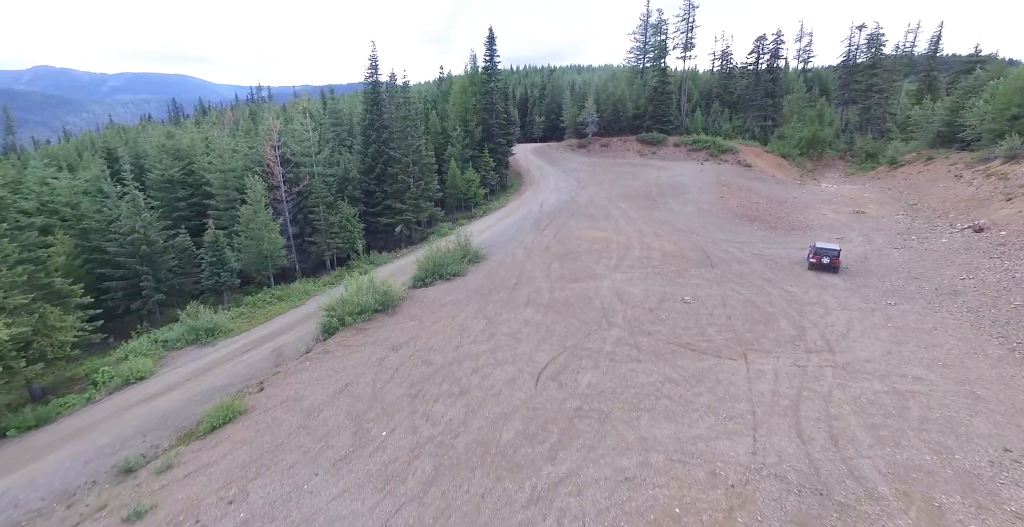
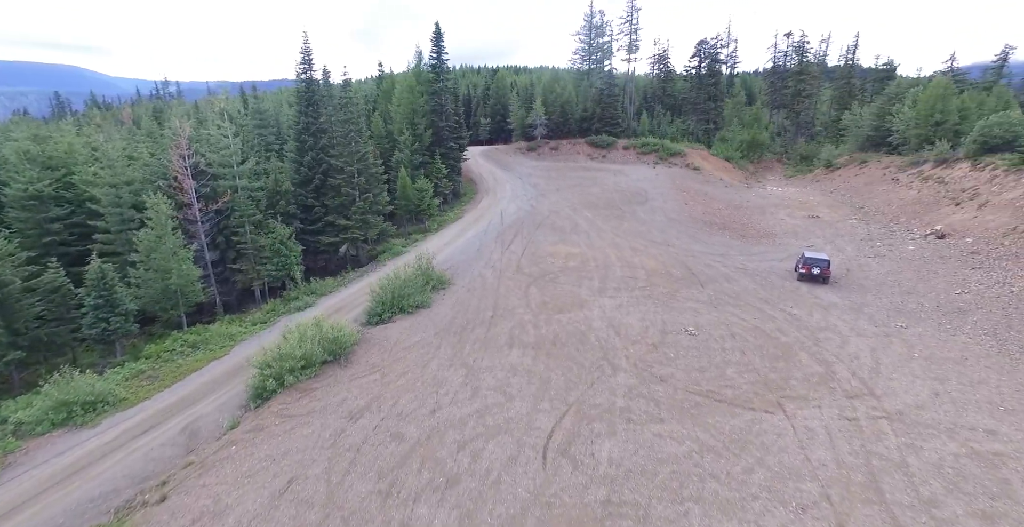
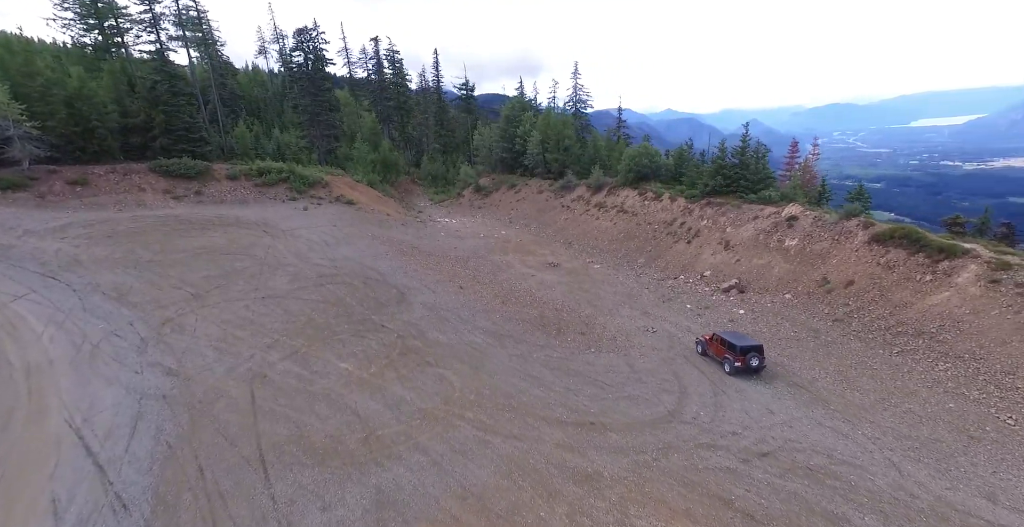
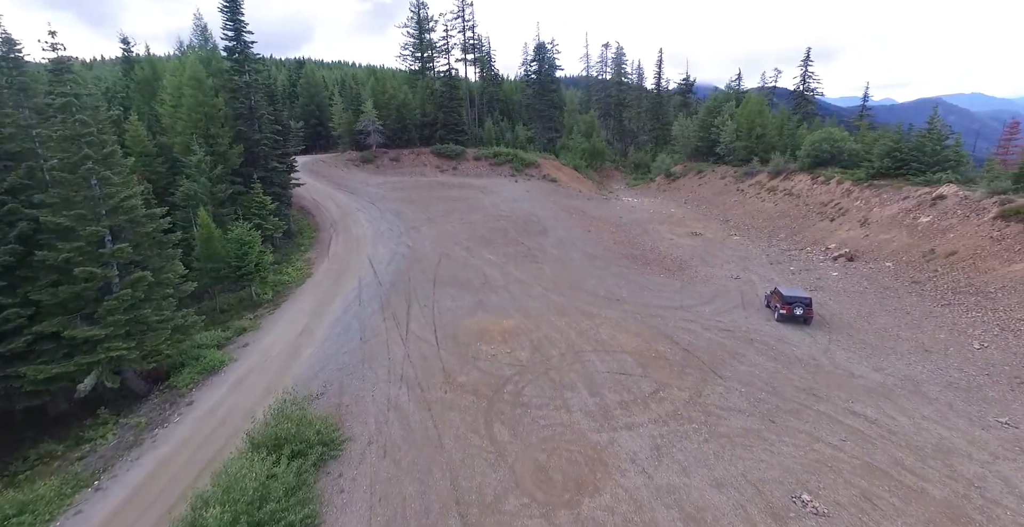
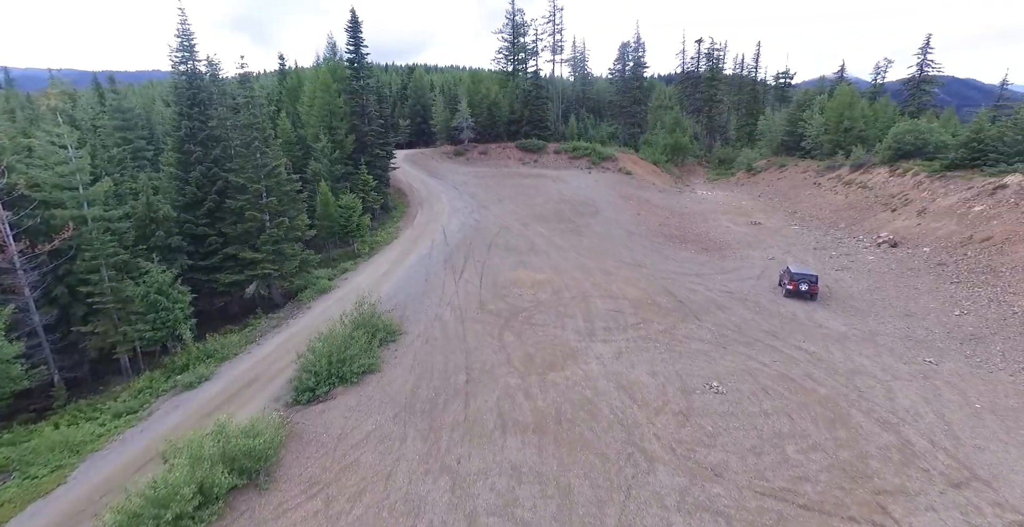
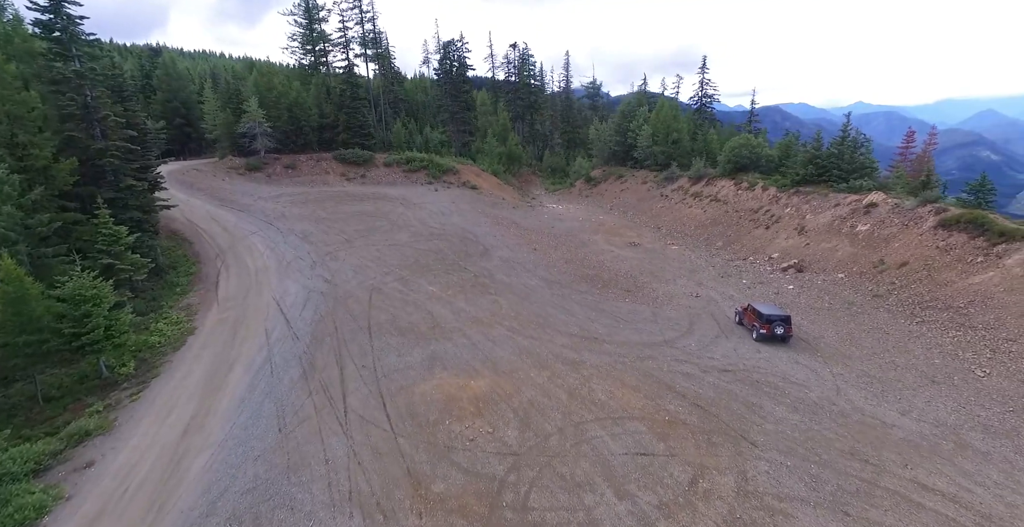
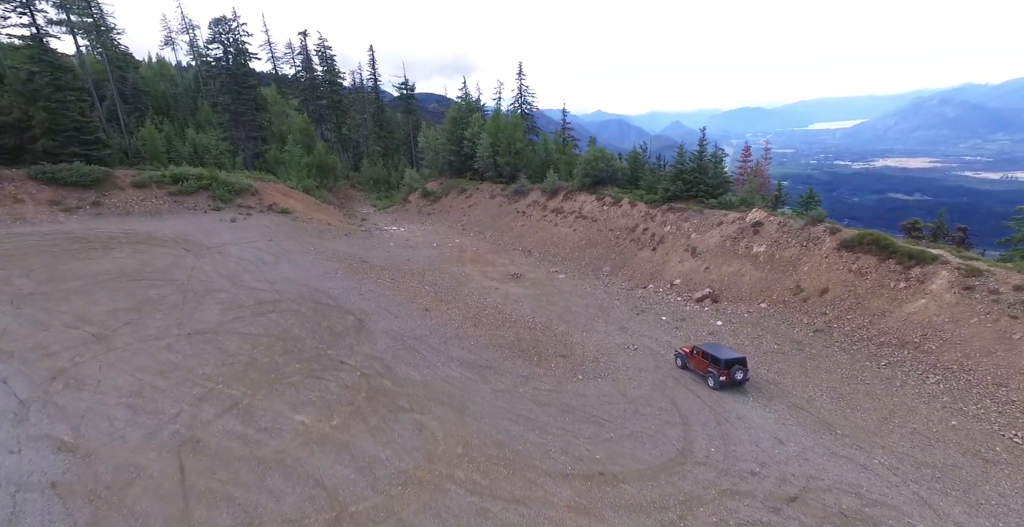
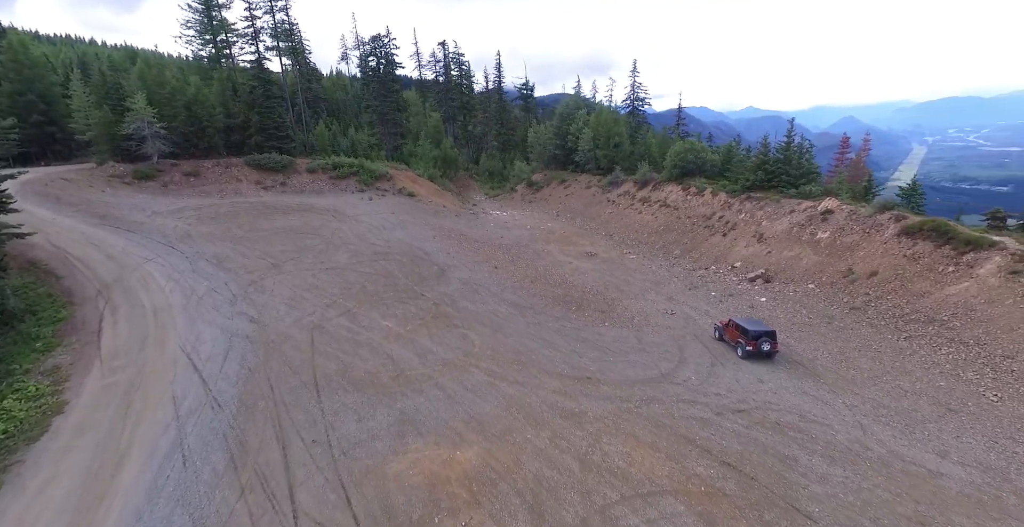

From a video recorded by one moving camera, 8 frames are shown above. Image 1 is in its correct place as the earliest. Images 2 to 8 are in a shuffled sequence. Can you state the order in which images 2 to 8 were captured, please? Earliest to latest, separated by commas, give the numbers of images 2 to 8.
2, 5, 4, 6, 8, 3, 7
